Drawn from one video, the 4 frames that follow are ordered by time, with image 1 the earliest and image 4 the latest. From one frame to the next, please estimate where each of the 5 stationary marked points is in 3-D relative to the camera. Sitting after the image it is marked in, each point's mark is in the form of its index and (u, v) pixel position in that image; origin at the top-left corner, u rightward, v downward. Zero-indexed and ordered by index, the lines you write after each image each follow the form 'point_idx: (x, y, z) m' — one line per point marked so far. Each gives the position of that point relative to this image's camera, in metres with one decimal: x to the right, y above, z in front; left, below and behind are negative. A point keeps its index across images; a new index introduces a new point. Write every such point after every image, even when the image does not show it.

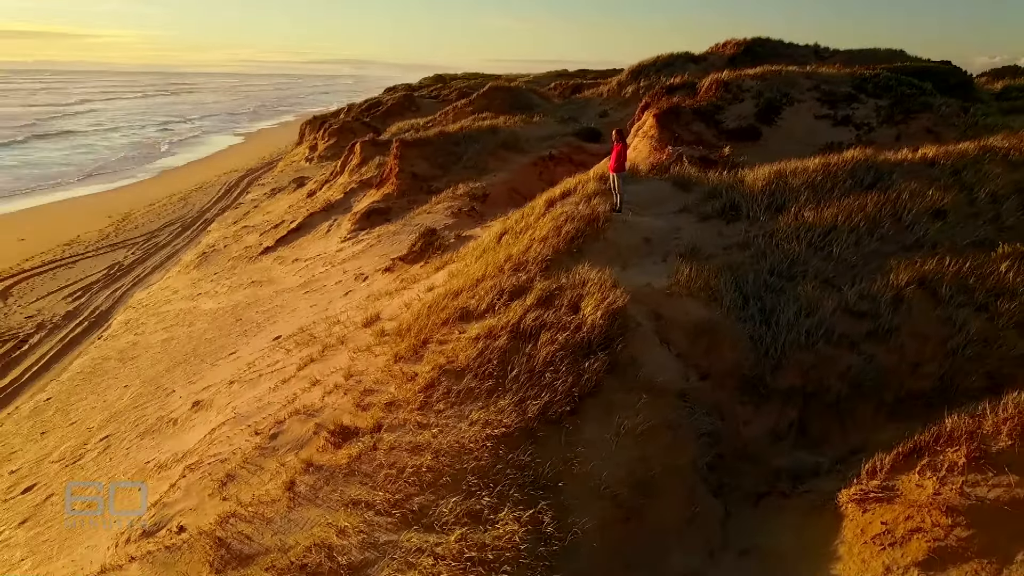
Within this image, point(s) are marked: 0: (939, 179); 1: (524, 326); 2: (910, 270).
0: (+3.9, +1.0, +7.7) m
1: (+0.1, -0.3, +6.4) m
2: (+3.0, +0.1, +6.3) m
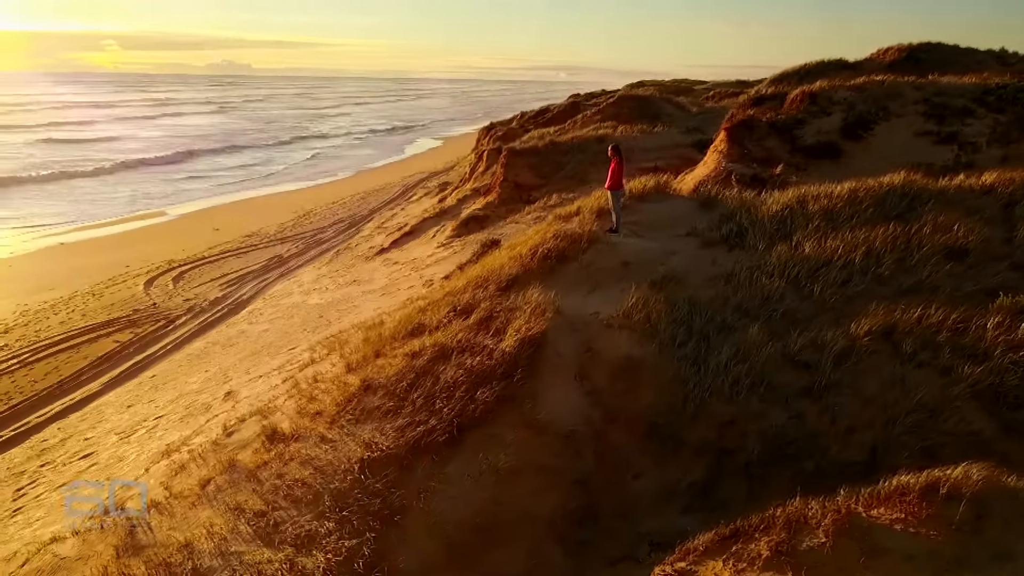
0: (+3.7, +0.6, +6.5) m
1: (-0.5, -0.4, +6.2) m
2: (+2.4, -0.2, +5.4) m
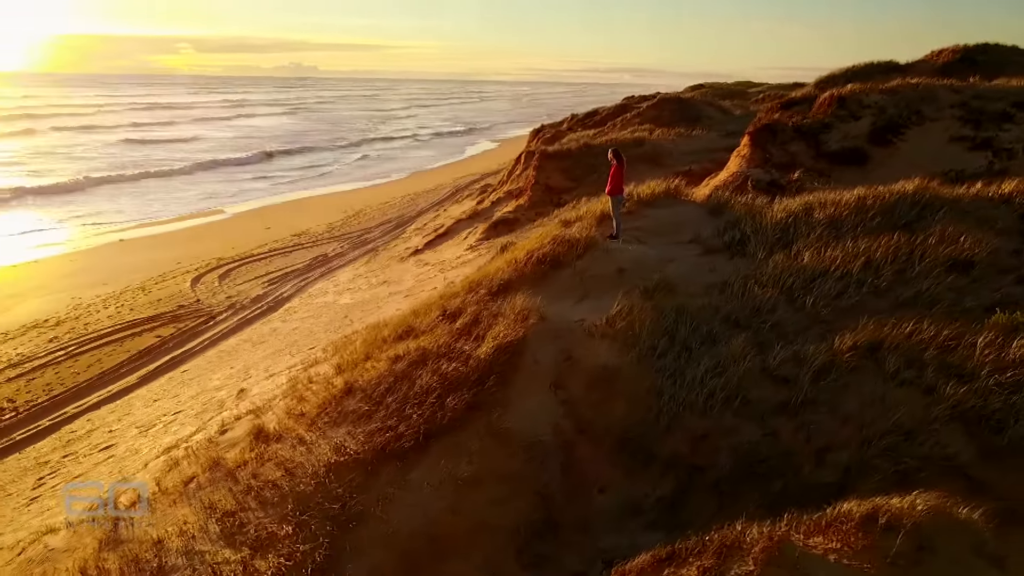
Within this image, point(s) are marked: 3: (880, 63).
0: (+3.6, +0.5, +6.2) m
1: (-0.6, -0.5, +6.1) m
2: (+2.2, -0.3, +5.1) m
3: (+7.9, +4.8, +17.9) m
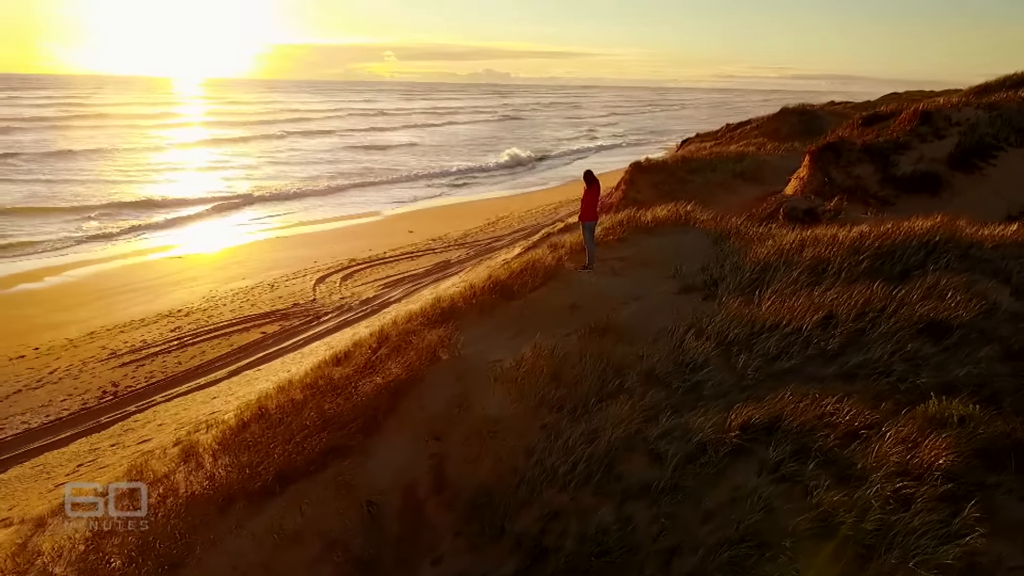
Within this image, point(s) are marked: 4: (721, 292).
0: (+2.9, 0.0, +4.9) m
1: (-1.2, -0.7, +5.8) m
2: (+1.3, -0.6, +4.2) m
3: (+9.9, +4.0, +15.4) m
4: (+1.5, 0.0, +5.8) m
